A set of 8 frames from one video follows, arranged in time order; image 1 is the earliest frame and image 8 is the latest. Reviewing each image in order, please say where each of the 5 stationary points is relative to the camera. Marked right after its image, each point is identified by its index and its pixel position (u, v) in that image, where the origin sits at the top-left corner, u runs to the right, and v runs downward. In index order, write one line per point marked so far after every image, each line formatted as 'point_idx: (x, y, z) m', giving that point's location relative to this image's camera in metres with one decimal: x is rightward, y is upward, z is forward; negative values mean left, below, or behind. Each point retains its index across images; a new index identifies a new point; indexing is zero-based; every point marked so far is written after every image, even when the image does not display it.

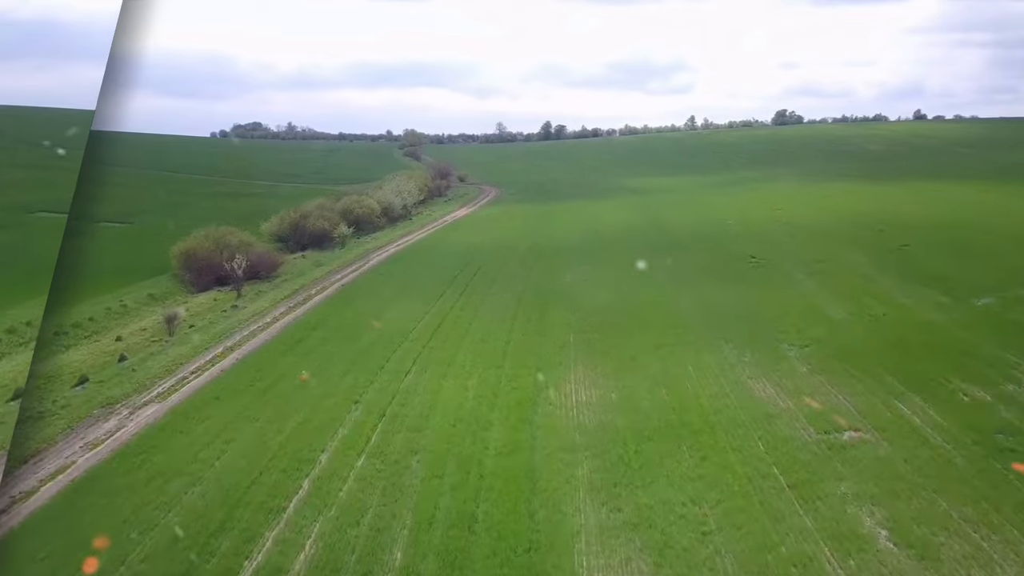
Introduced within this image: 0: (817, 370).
0: (+8.9, -2.4, +18.6) m
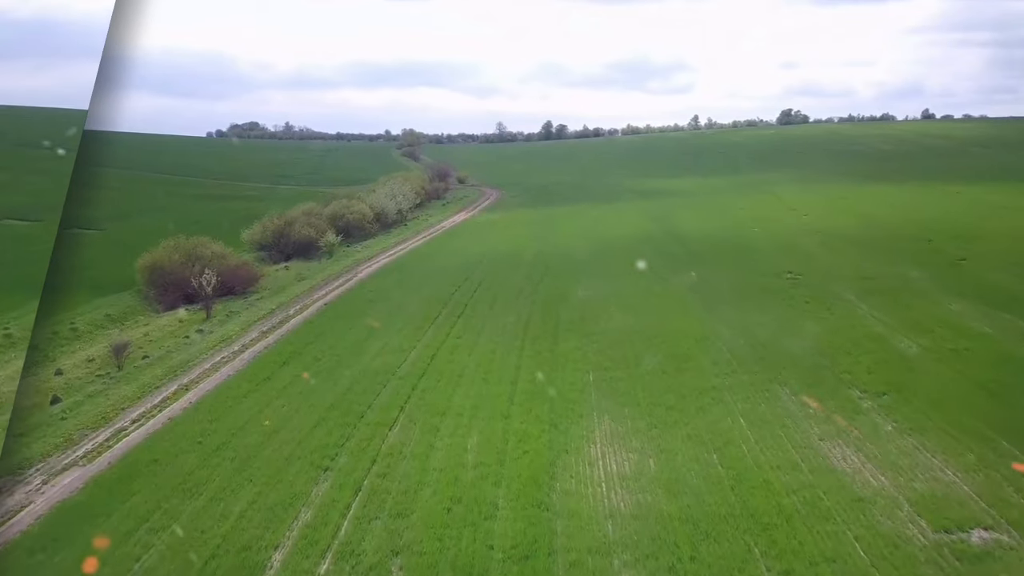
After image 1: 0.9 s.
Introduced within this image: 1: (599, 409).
0: (+9.1, -3.2, +14.8) m
1: (+2.3, -3.2, +16.9) m
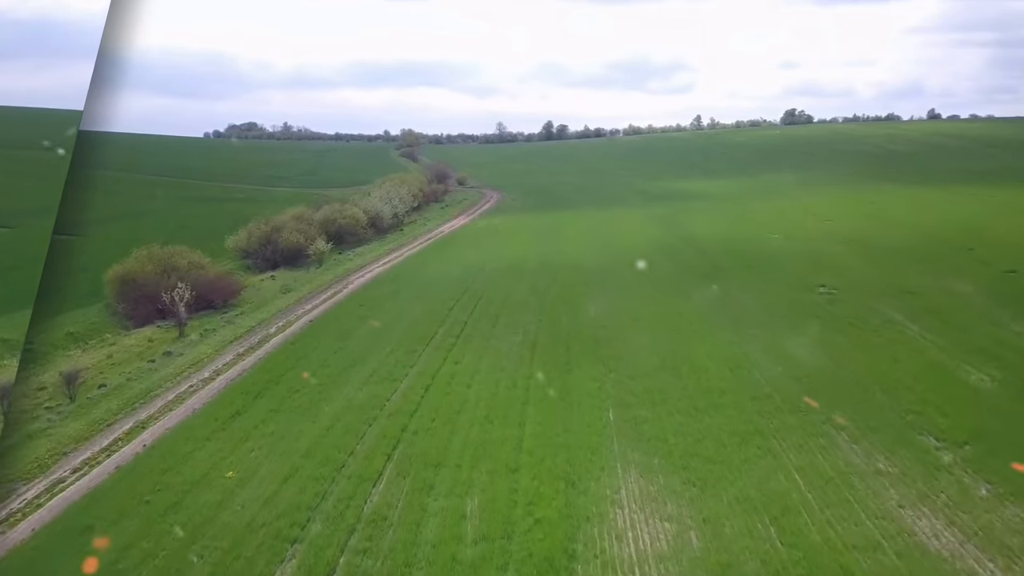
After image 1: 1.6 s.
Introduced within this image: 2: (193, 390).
0: (+9.3, -3.8, +12.1) m
1: (+2.5, -3.8, +14.2) m
2: (-10.0, -3.2, +20.0) m
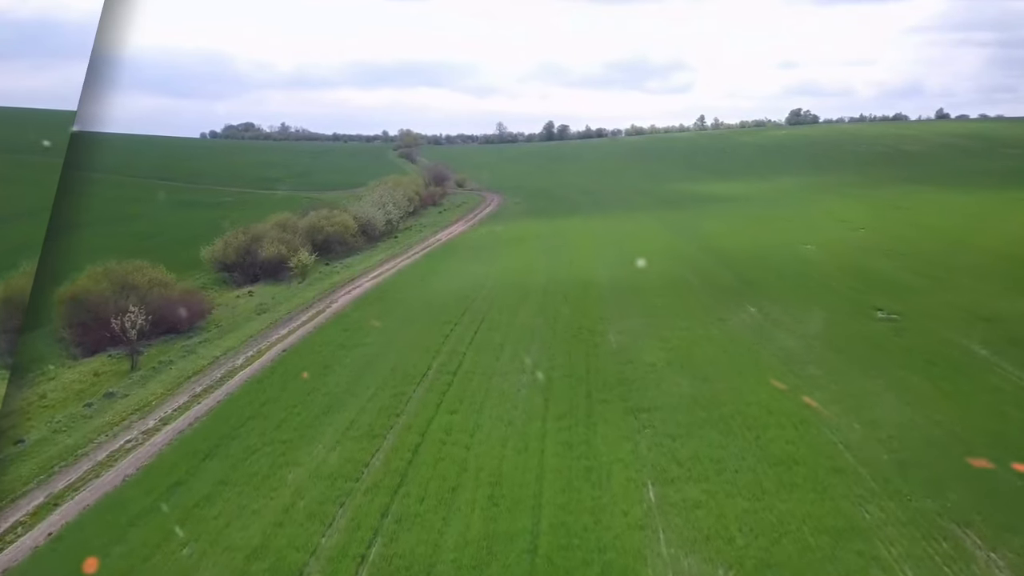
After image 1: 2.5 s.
0: (+9.5, -4.7, +8.4) m
1: (+2.7, -4.6, +10.5) m
2: (-9.7, -4.0, +16.3) m
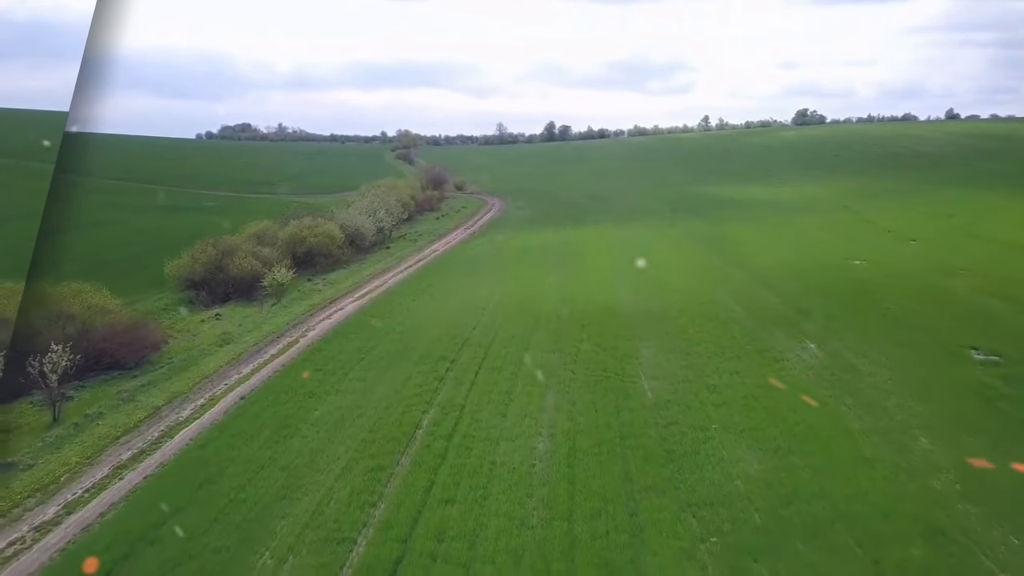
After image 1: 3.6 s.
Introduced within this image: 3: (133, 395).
0: (+9.8, -5.6, +4.2) m
1: (+3.0, -5.6, +6.3) m
2: (-9.5, -5.0, +12.1) m
3: (-11.5, -3.2, +19.4) m
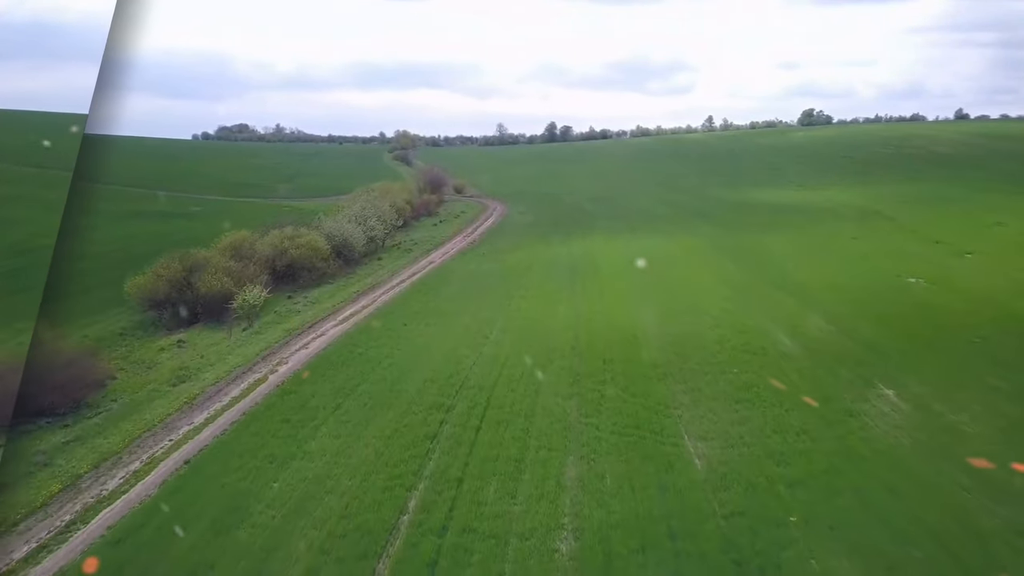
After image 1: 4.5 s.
0: (+10.0, -6.5, +0.5) m
1: (+3.2, -6.4, +2.6) m
2: (-9.2, -5.9, +8.4) m
3: (-11.2, -4.1, +15.7) m
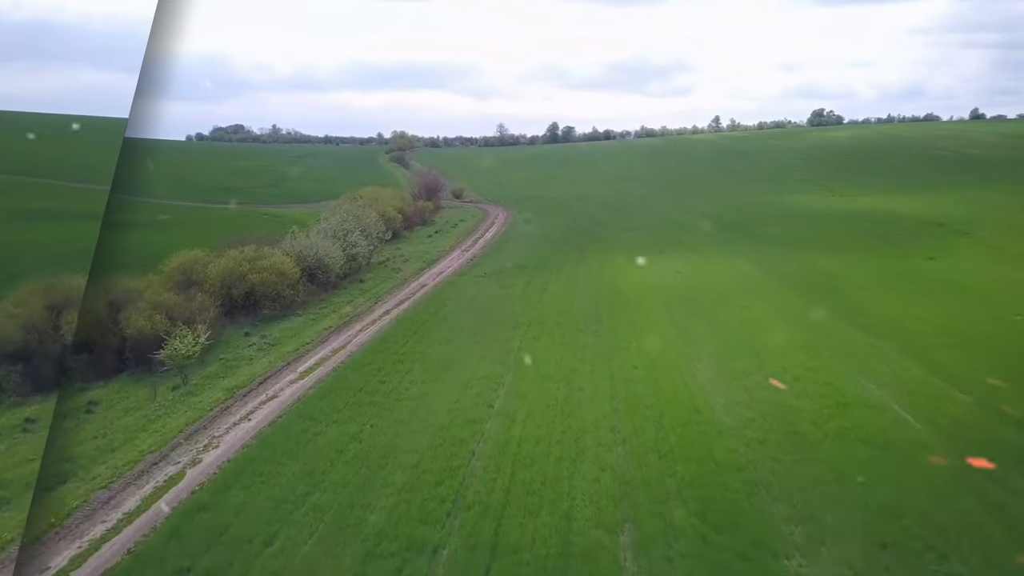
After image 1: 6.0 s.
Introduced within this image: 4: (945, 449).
0: (+10.4, -7.8, -5.3) m
1: (+3.6, -7.8, -3.3) m
2: (-8.9, -7.2, +2.5) m
3: (-10.9, -5.4, +9.8) m
4: (+8.9, -3.5, +12.7) m
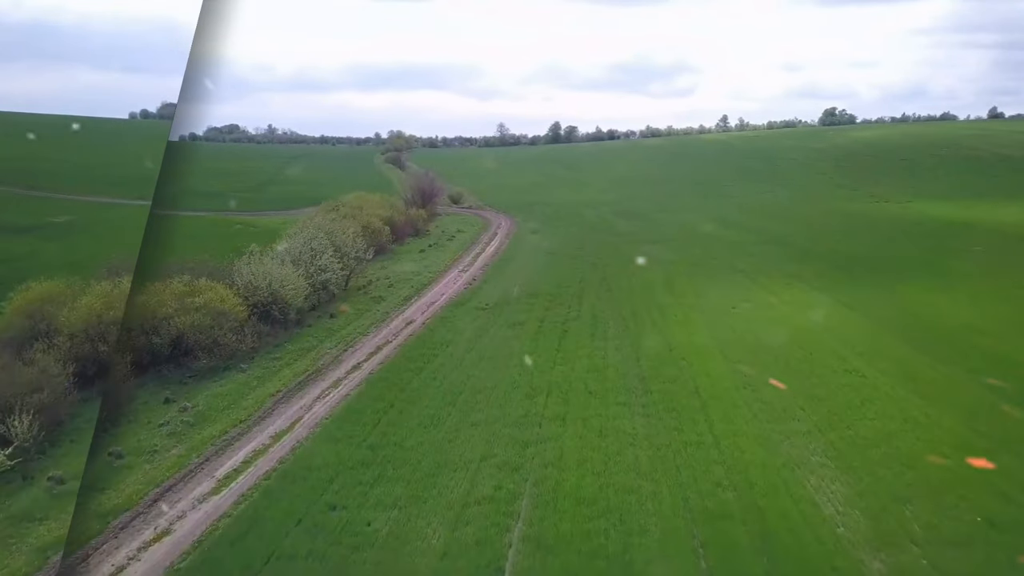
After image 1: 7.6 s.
0: (+10.7, -9.2, -11.8) m
1: (+3.9, -9.2, -9.7) m
2: (-8.5, -8.6, -3.9) m
3: (-10.5, -6.9, +3.4) m
4: (+9.3, -4.9, +6.3) m
